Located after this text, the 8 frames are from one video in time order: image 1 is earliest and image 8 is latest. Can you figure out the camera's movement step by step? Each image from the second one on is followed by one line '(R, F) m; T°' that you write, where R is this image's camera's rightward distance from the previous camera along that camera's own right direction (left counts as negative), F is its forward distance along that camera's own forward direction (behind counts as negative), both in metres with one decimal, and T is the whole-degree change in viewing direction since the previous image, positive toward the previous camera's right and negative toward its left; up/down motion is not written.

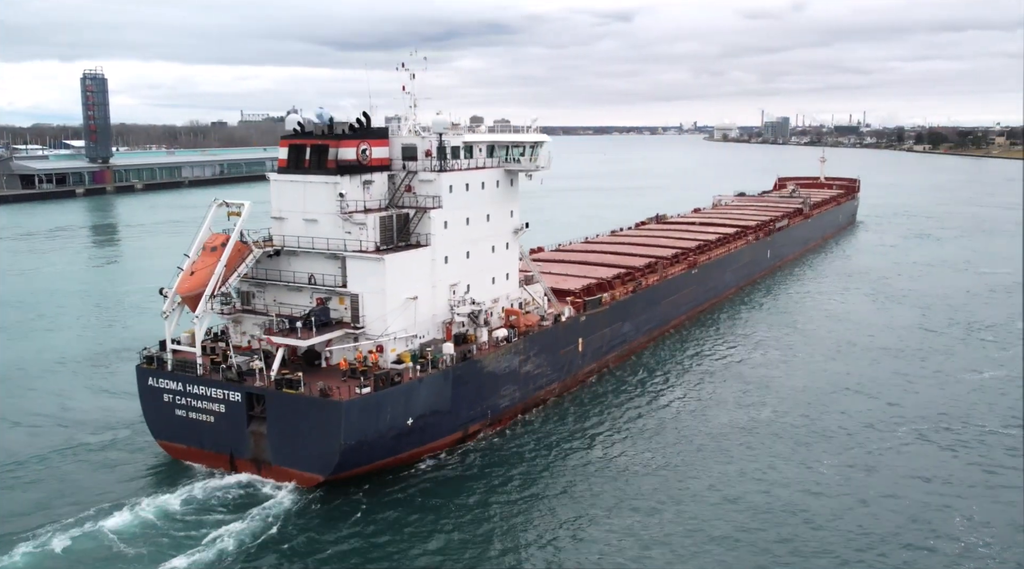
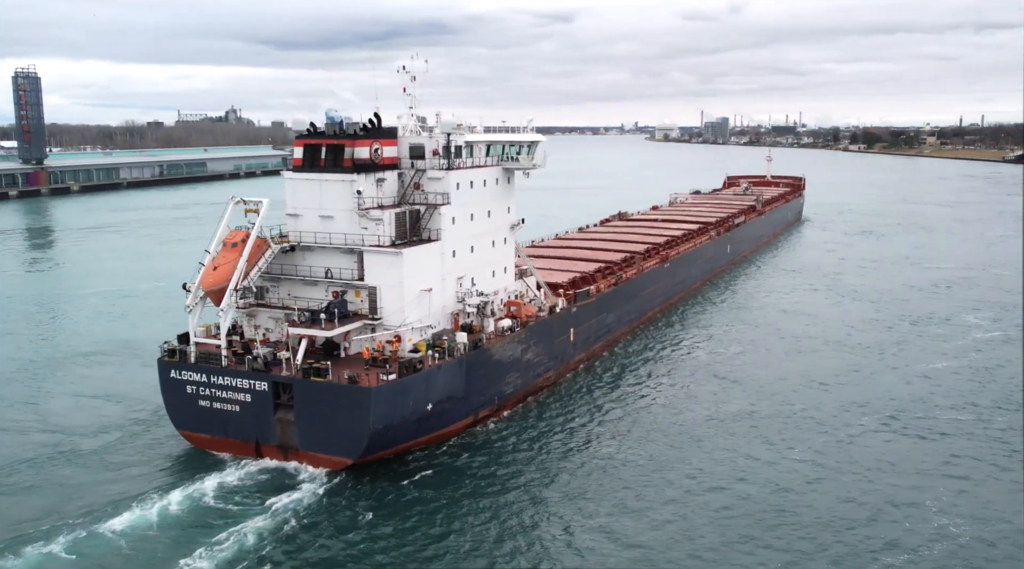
(-1.1, -0.8) m; +3°
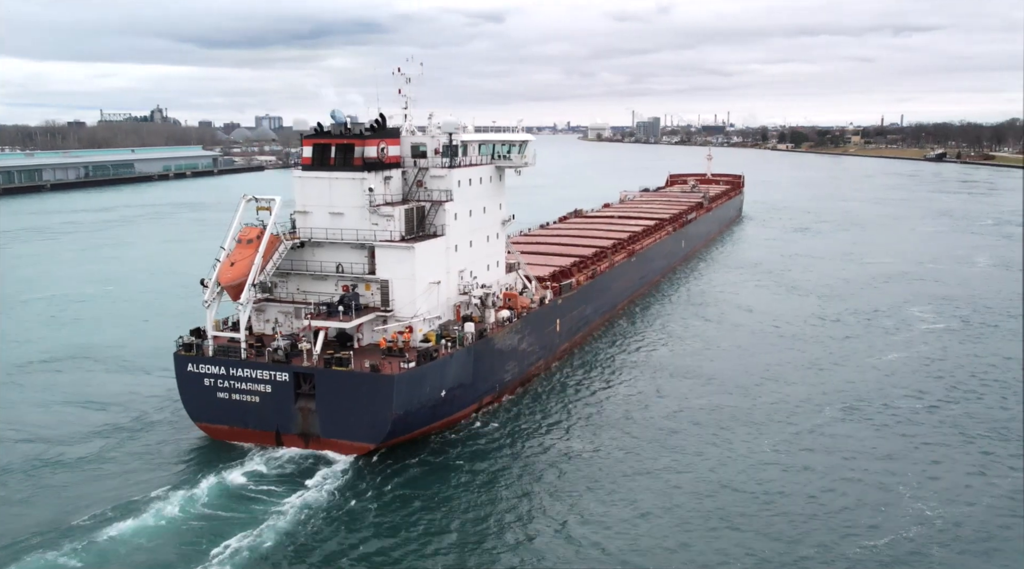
(-1.2, -0.8) m; +4°
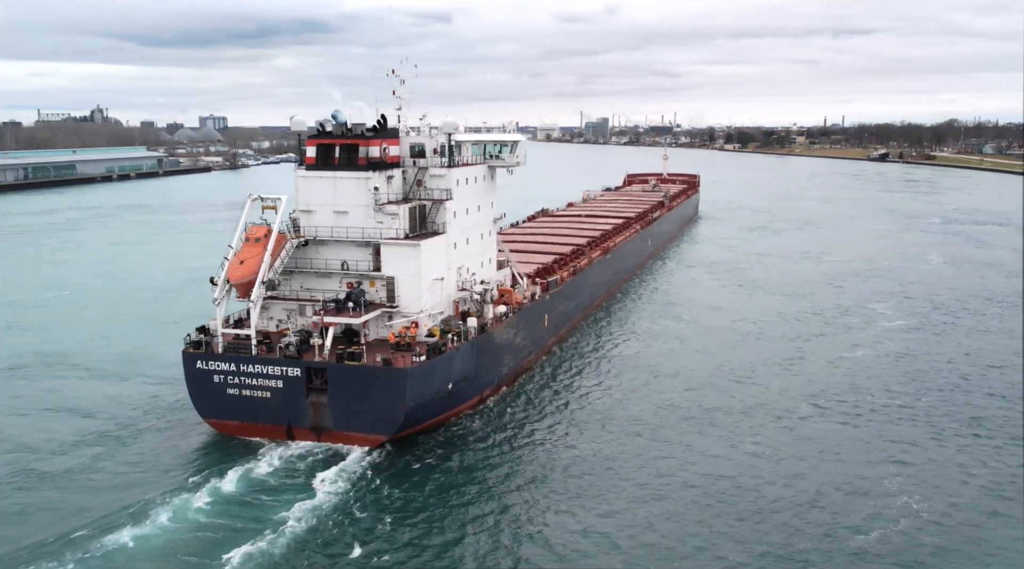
(-0.9, -0.5) m; +3°
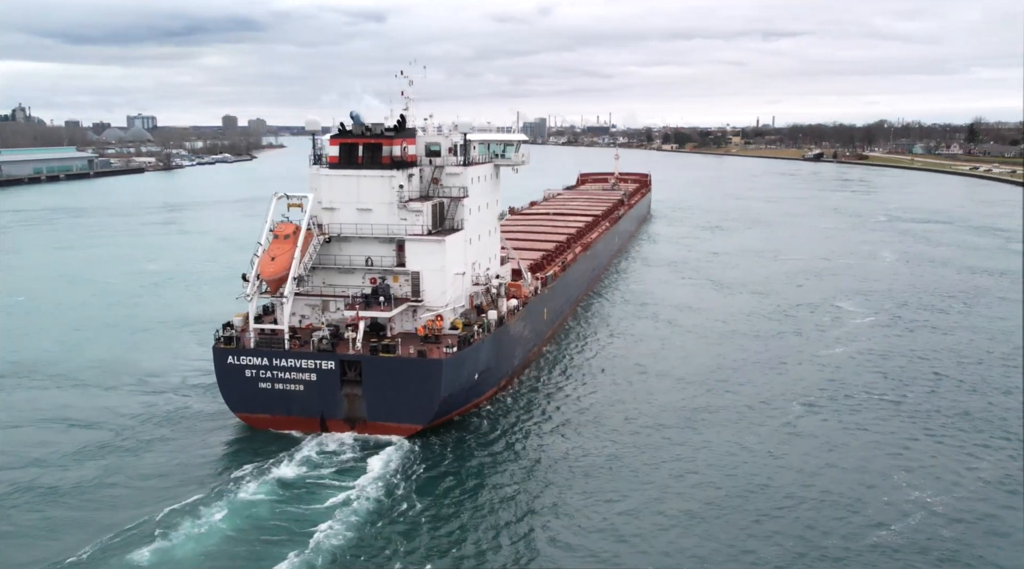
(-1.5, -0.6) m; +4°
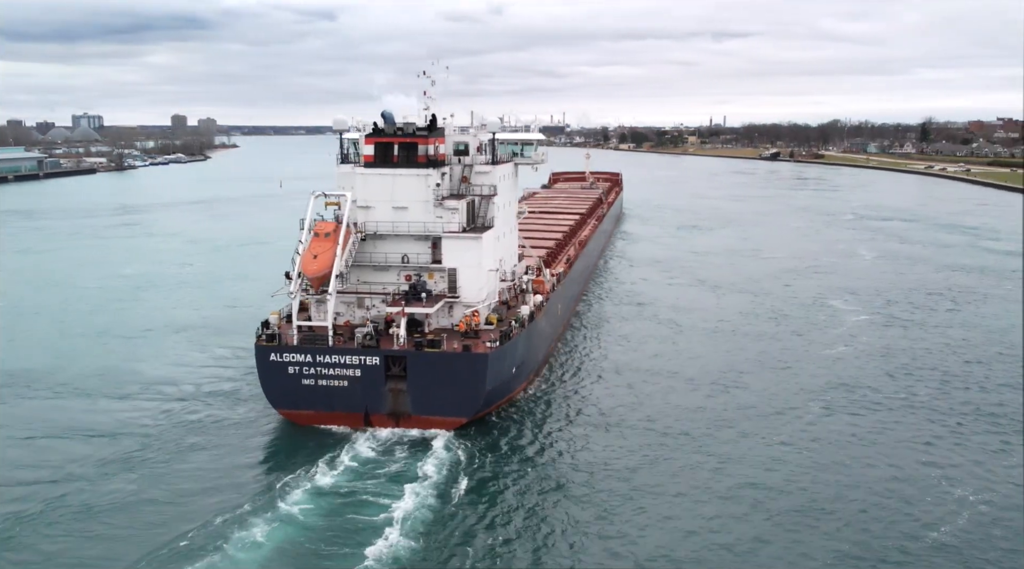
(-1.4, -0.3) m; +2°
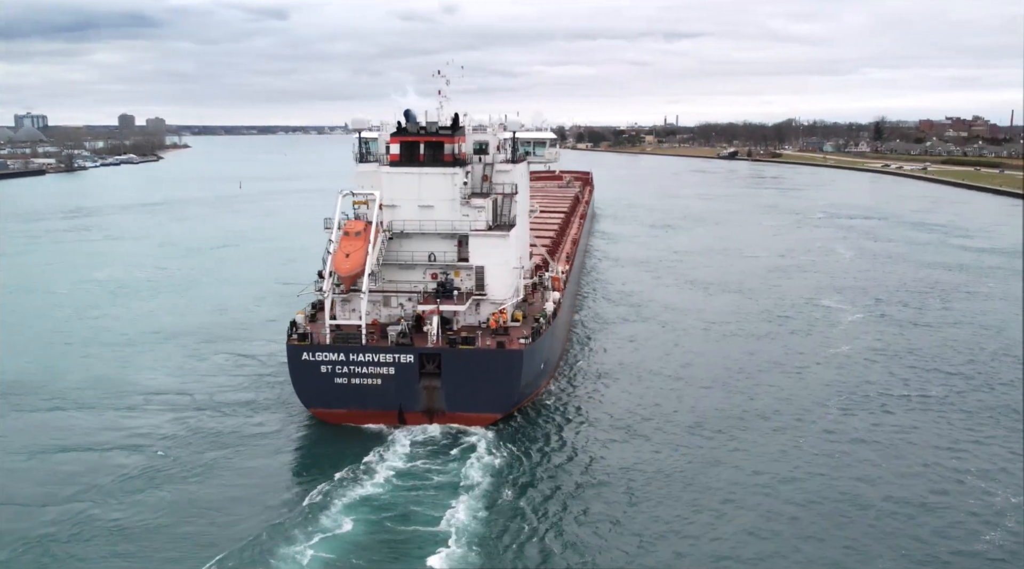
(-1.3, 0.0) m; +2°
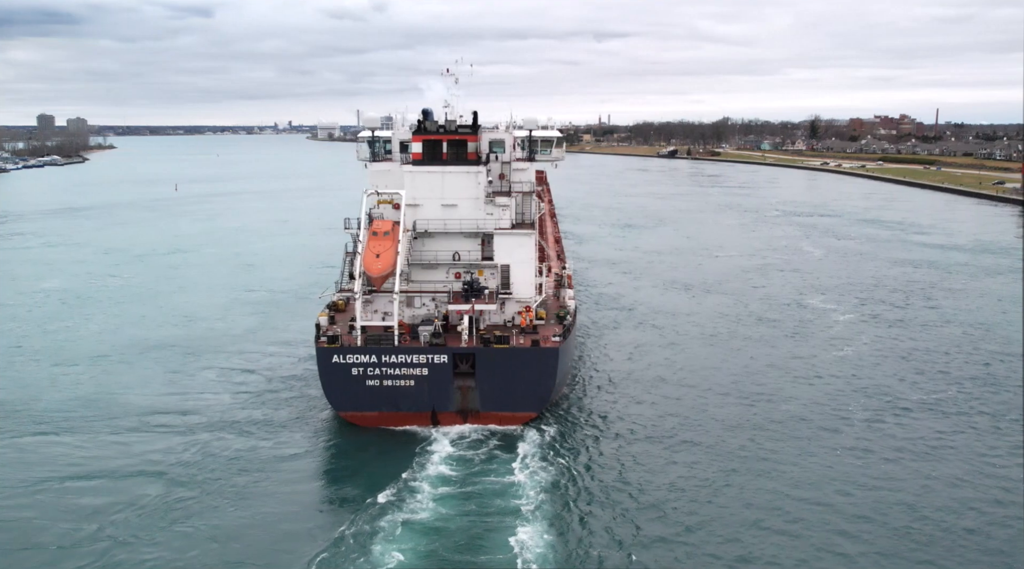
(-1.6, +0.9) m; +4°
